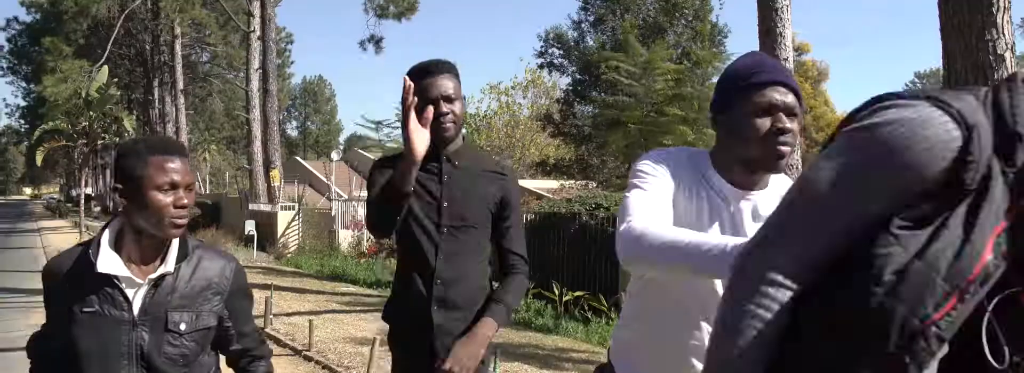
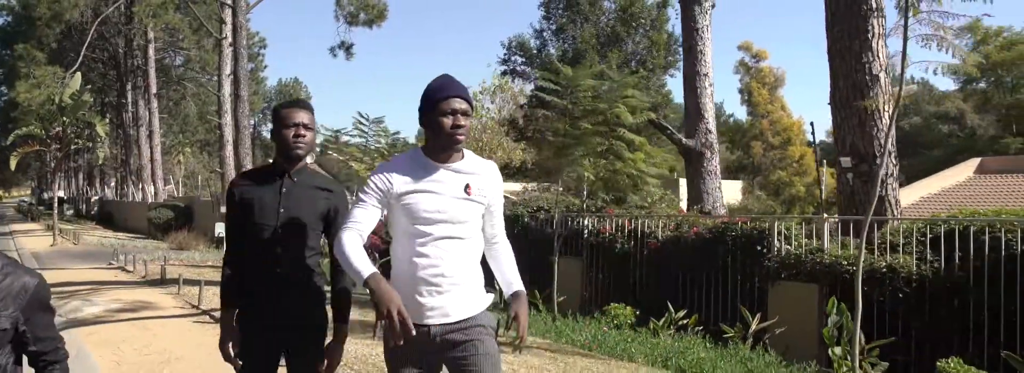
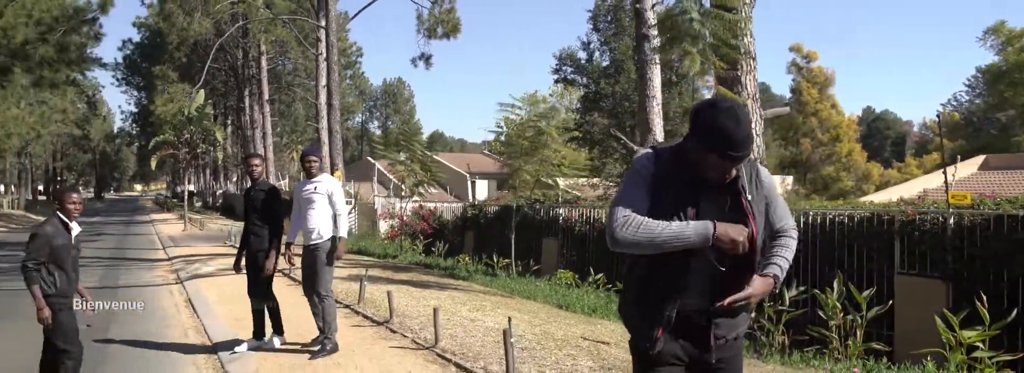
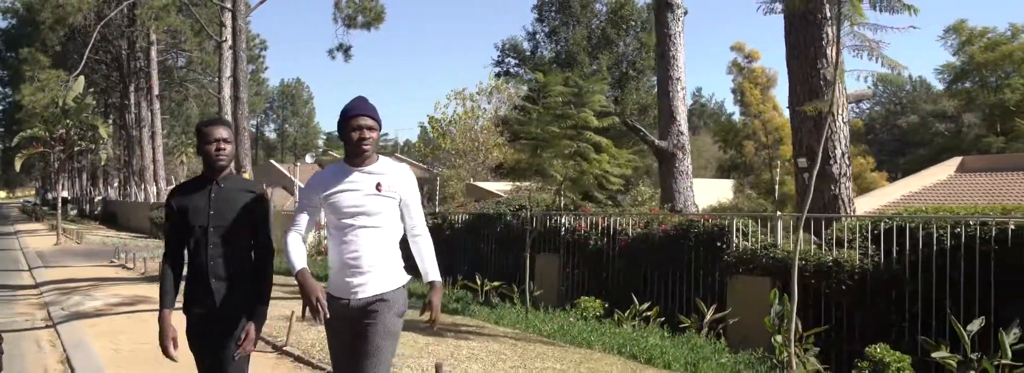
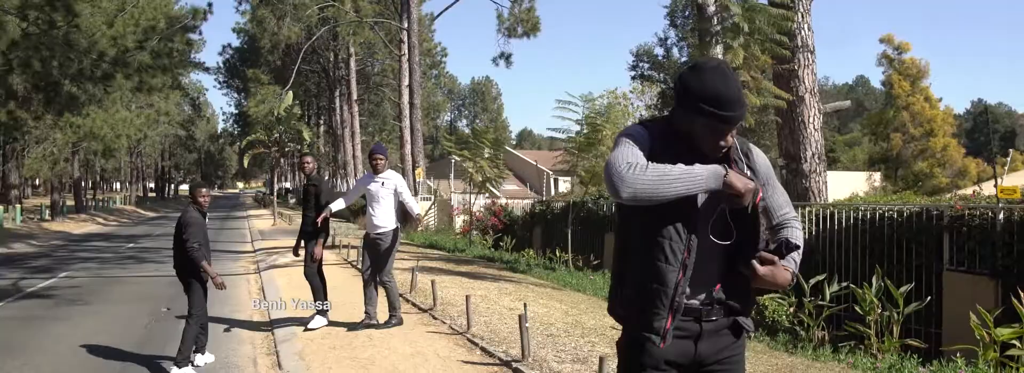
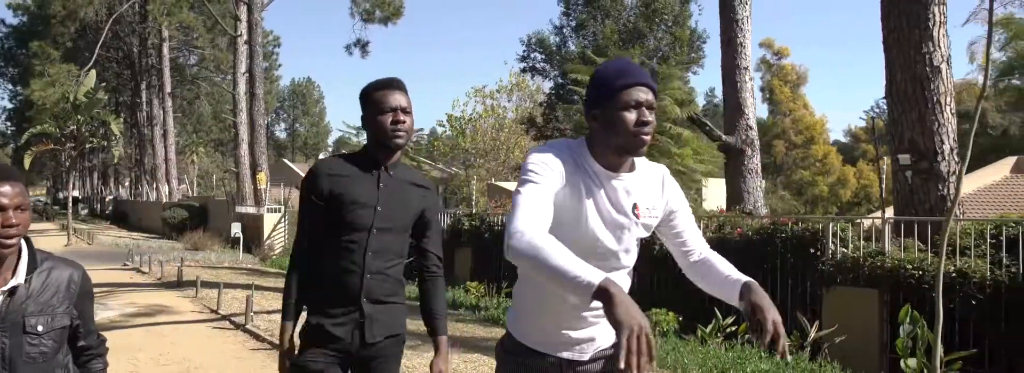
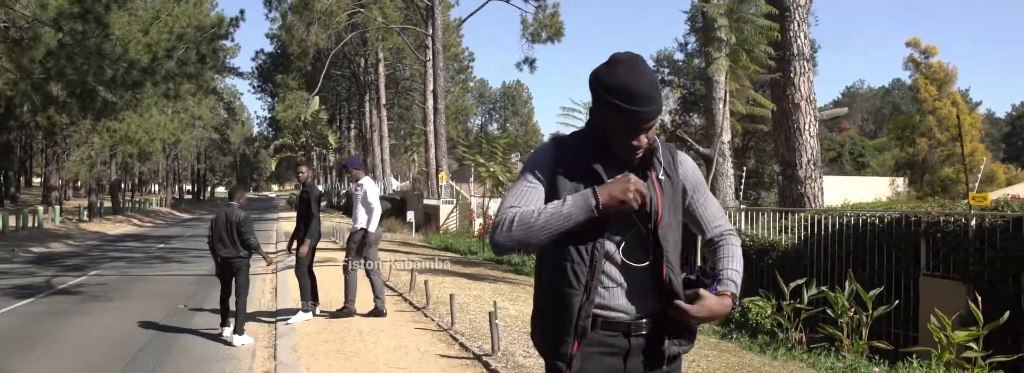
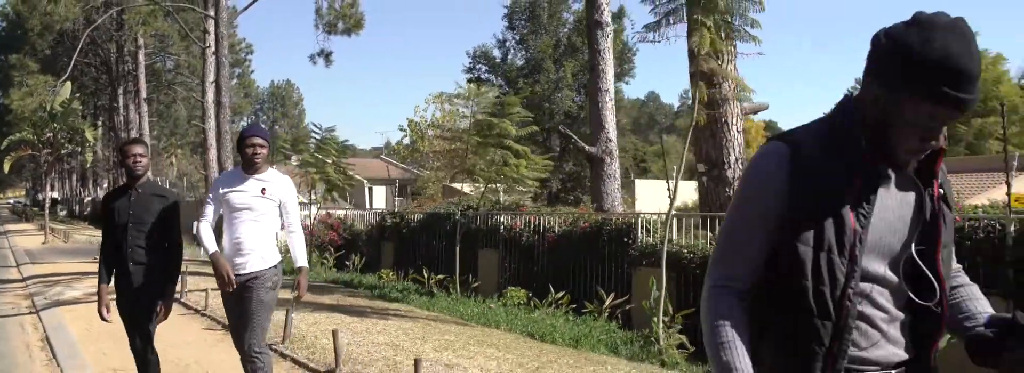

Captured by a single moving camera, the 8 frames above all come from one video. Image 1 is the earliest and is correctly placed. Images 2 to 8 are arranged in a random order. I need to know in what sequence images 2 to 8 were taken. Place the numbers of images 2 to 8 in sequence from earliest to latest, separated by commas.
6, 2, 4, 8, 3, 5, 7
